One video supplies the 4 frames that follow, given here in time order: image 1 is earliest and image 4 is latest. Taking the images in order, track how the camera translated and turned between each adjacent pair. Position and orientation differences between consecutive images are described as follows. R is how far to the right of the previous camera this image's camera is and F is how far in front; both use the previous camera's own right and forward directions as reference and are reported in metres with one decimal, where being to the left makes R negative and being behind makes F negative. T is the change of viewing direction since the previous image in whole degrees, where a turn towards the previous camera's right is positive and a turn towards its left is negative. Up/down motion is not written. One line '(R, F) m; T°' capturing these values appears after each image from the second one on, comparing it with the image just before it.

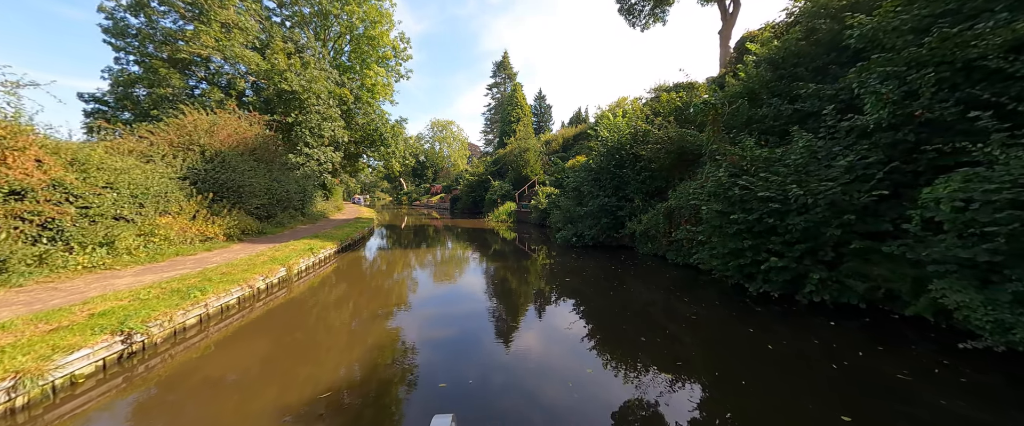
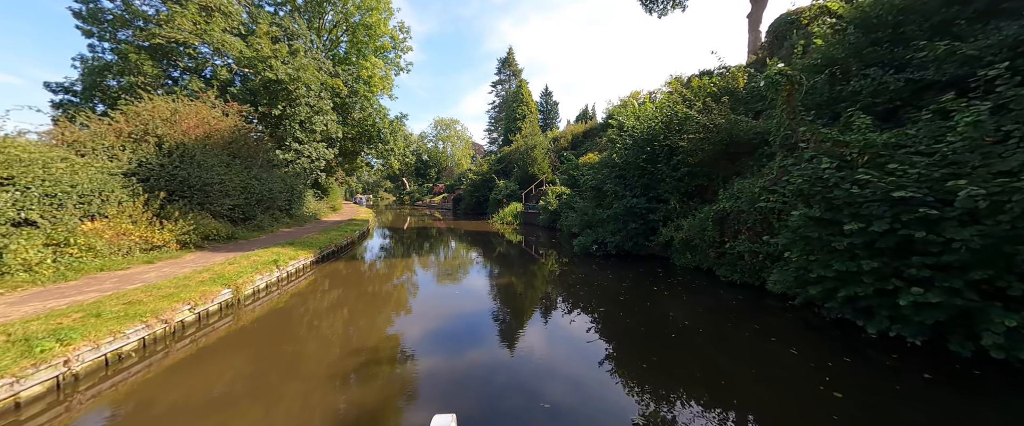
(-0.2, +1.7) m; -1°
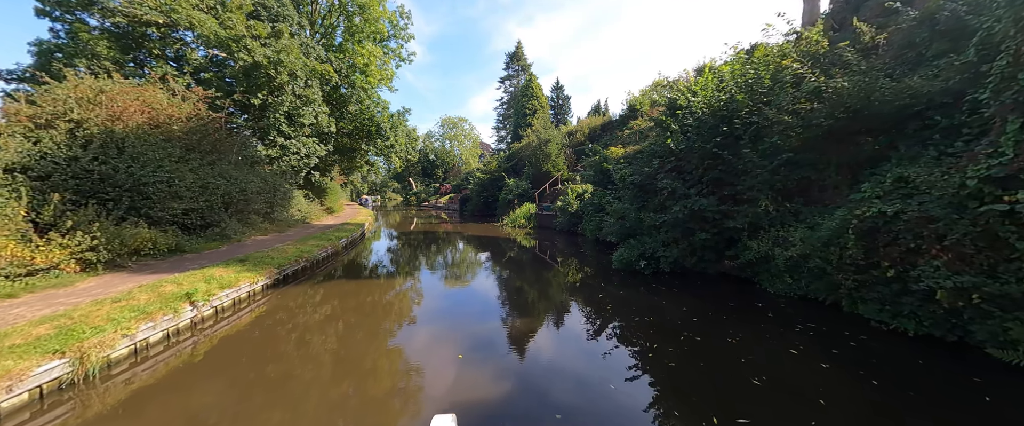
(-0.3, +2.4) m; -1°
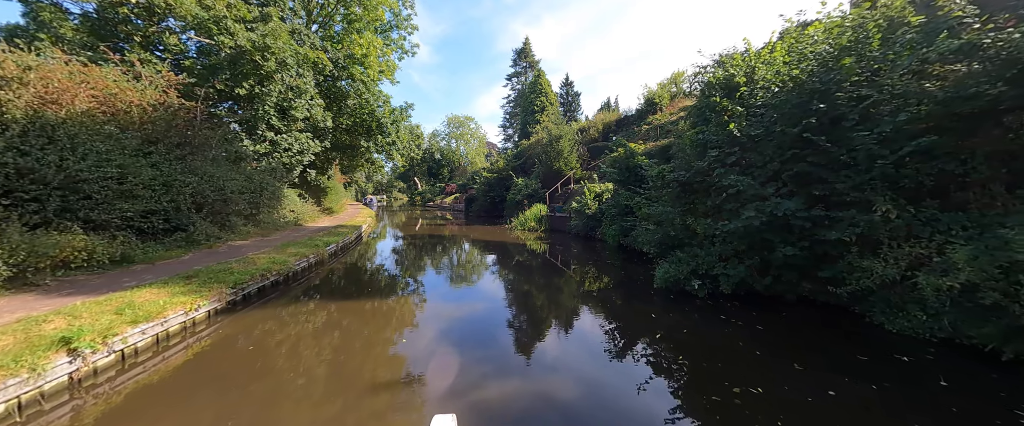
(-0.2, +1.5) m; -1°
